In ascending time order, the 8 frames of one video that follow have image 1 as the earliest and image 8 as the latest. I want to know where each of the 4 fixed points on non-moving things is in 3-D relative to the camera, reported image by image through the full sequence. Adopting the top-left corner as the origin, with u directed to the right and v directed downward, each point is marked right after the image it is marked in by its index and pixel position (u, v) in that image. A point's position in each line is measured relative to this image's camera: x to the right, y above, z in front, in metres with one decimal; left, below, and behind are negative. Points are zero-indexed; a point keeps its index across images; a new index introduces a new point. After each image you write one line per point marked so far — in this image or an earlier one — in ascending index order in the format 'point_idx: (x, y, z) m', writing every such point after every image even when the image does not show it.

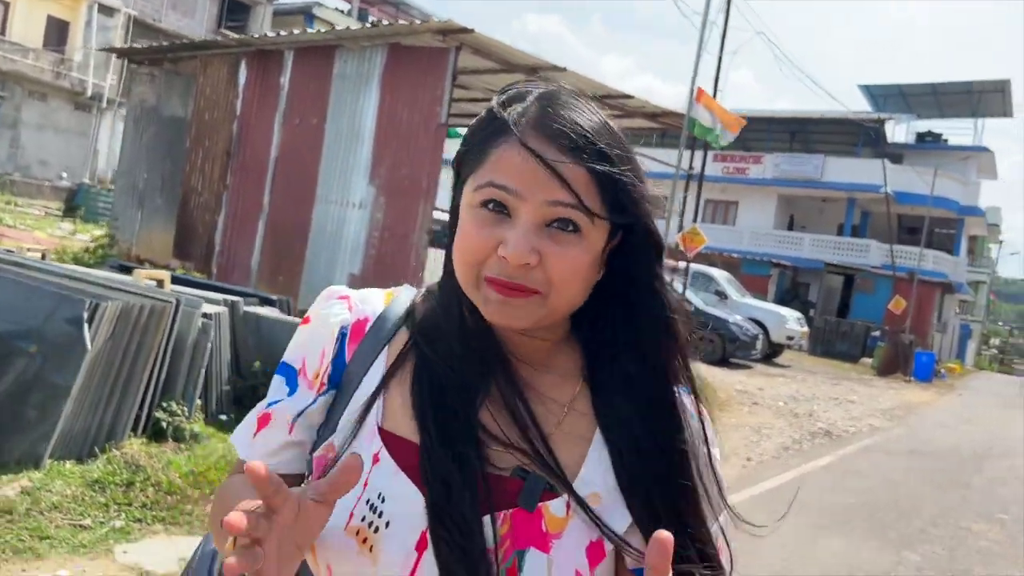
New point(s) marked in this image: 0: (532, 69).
0: (+0.2, +2.1, +7.9) m
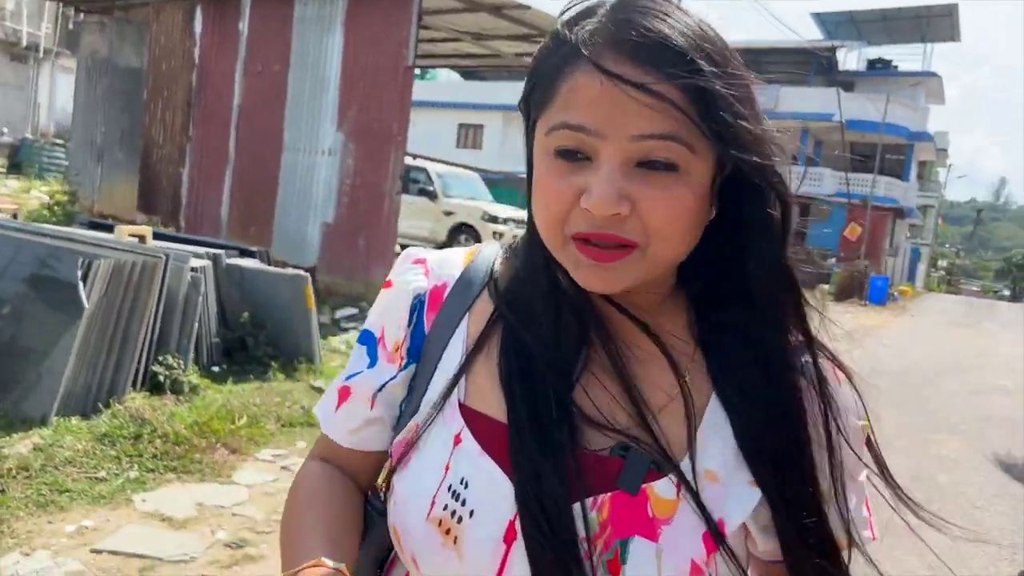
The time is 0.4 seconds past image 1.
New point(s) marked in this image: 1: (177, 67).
0: (-0.2, +2.7, +7.9) m
1: (-3.6, +2.4, +8.9) m
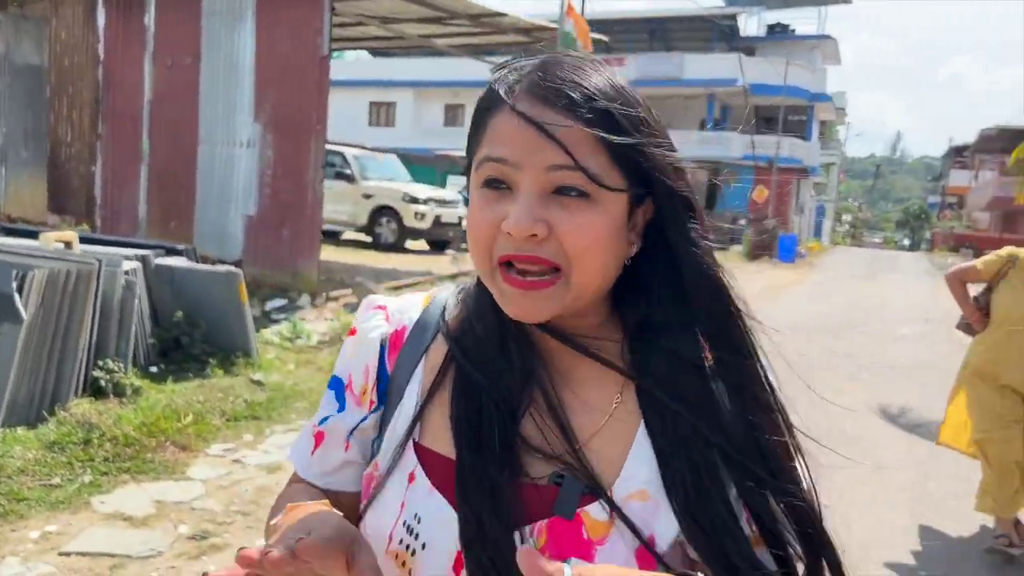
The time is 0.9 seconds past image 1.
0: (-1.0, +2.8, +8.0) m
1: (-4.5, +2.3, +8.7) m
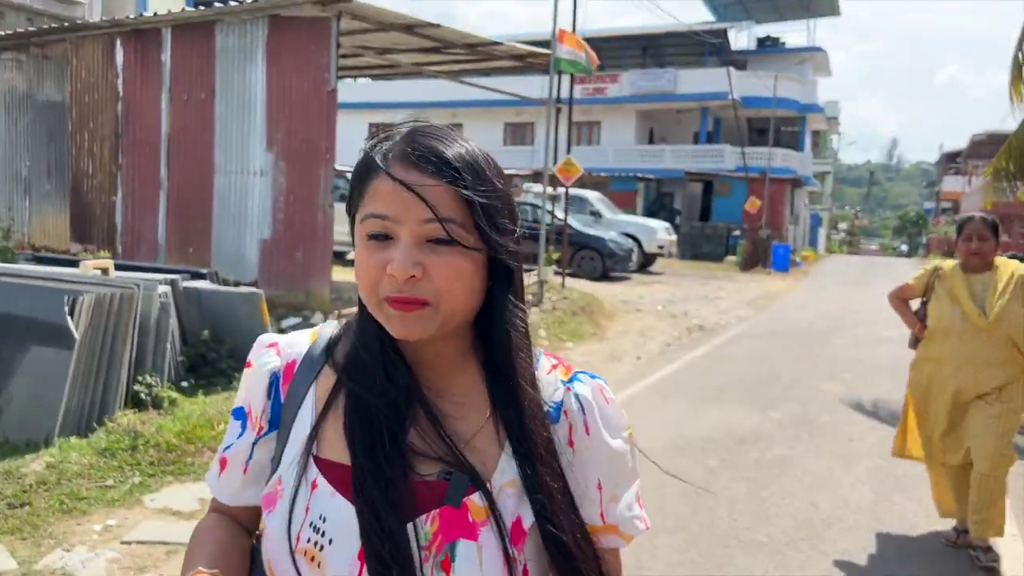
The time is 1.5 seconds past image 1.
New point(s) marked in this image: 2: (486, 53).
0: (-1.1, +2.7, +8.5) m
1: (-4.5, +2.1, +9.2) m
2: (-0.3, +2.8, +10.1) m
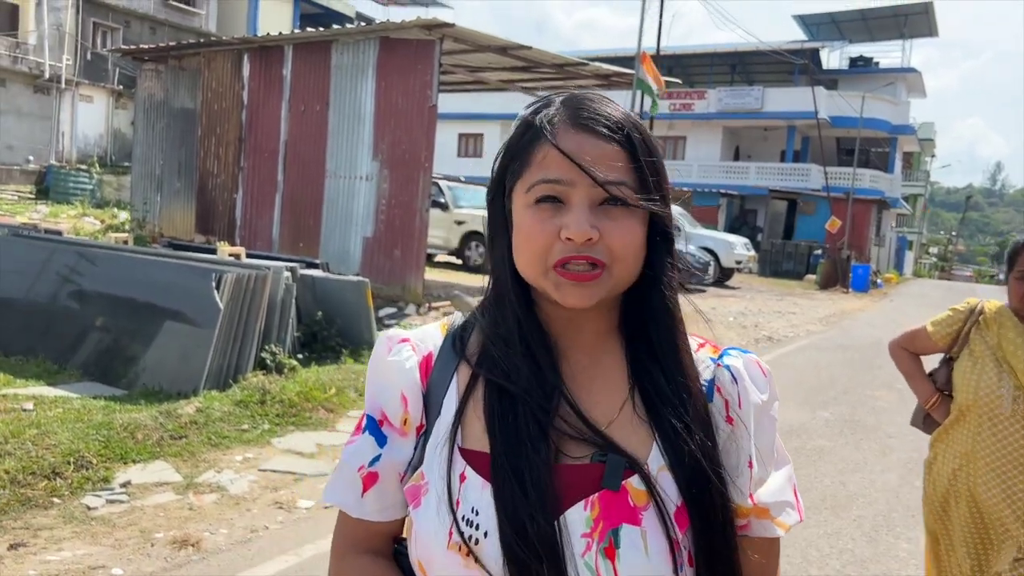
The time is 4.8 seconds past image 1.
0: (-0.1, +2.7, +9.3) m
1: (-3.5, +2.2, +10.3) m
2: (+0.8, +2.8, +10.8) m
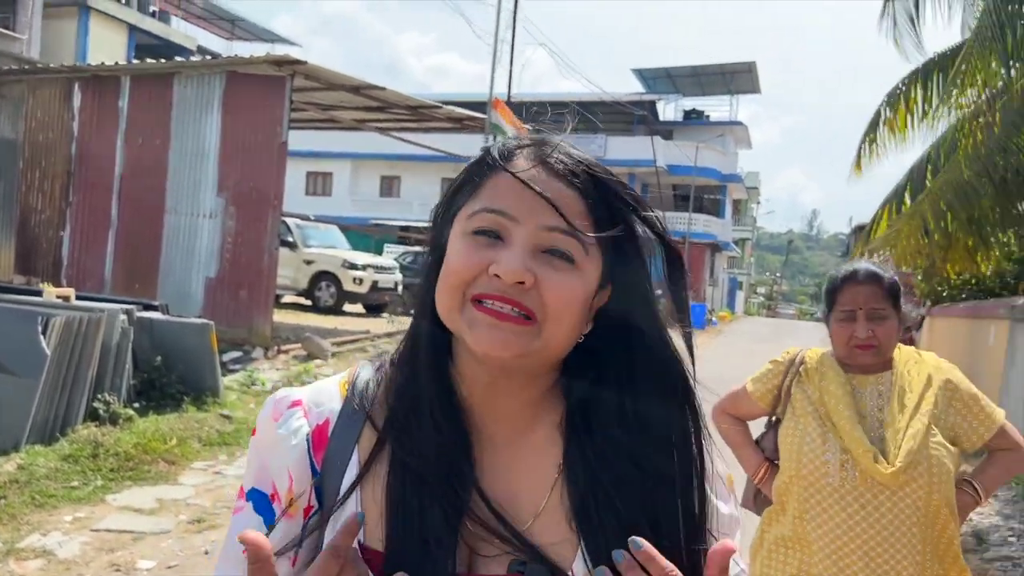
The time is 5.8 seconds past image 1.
0: (-1.8, +2.2, +9.3) m
1: (-5.3, +1.7, +9.6) m
2: (-1.1, +2.3, +10.9) m
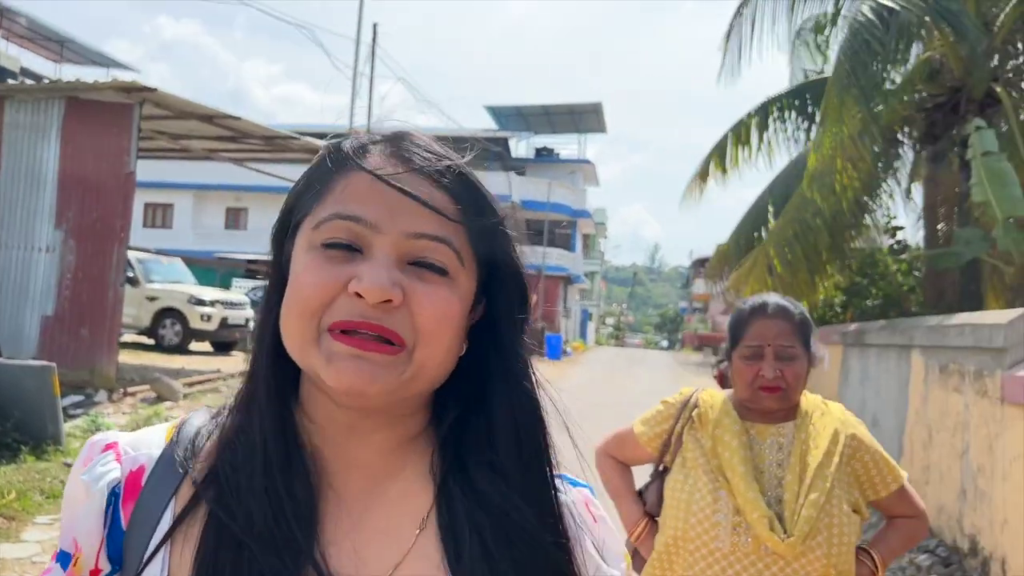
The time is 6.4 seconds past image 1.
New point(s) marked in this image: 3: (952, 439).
0: (-3.2, +1.8, +8.9) m
1: (-6.8, +1.3, +8.7) m
2: (-2.9, +1.8, +10.6) m
3: (+2.4, -0.8, +4.6) m
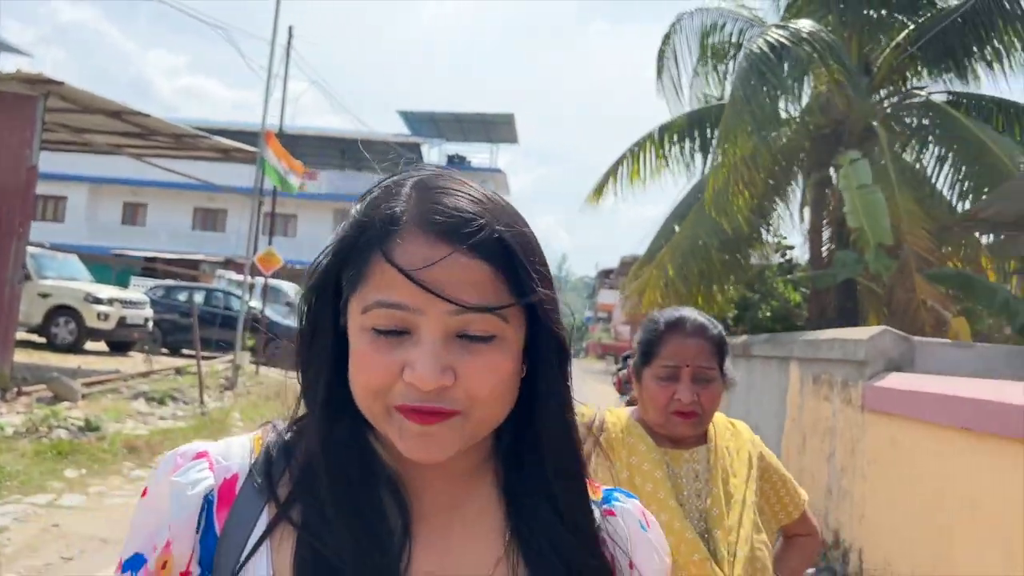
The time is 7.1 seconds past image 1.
0: (-4.2, +1.8, +8.8) m
1: (-7.6, +1.4, +8.1) m
2: (-4.0, +1.8, +10.5) m
3: (+1.9, -0.9, +5.1) m
